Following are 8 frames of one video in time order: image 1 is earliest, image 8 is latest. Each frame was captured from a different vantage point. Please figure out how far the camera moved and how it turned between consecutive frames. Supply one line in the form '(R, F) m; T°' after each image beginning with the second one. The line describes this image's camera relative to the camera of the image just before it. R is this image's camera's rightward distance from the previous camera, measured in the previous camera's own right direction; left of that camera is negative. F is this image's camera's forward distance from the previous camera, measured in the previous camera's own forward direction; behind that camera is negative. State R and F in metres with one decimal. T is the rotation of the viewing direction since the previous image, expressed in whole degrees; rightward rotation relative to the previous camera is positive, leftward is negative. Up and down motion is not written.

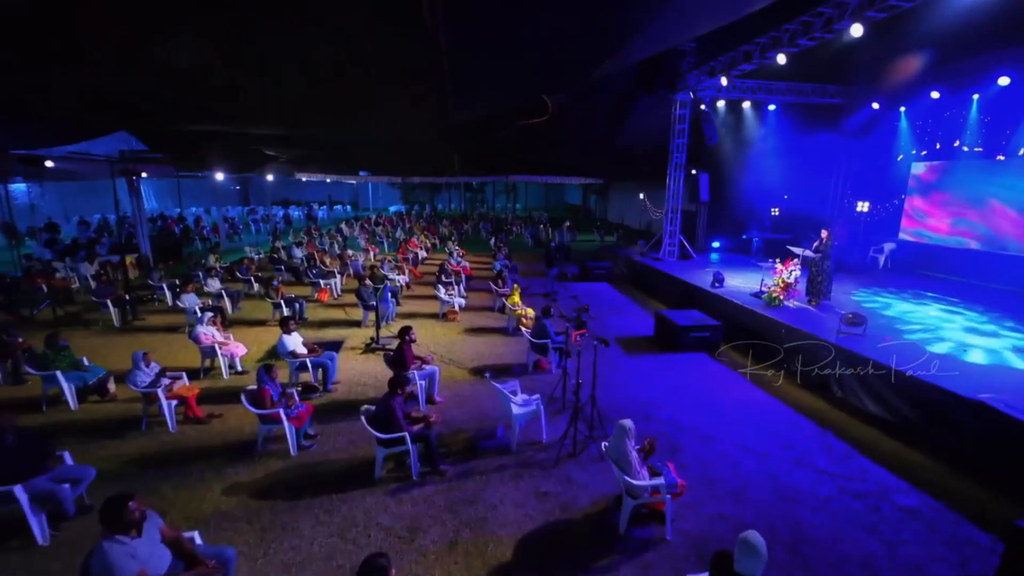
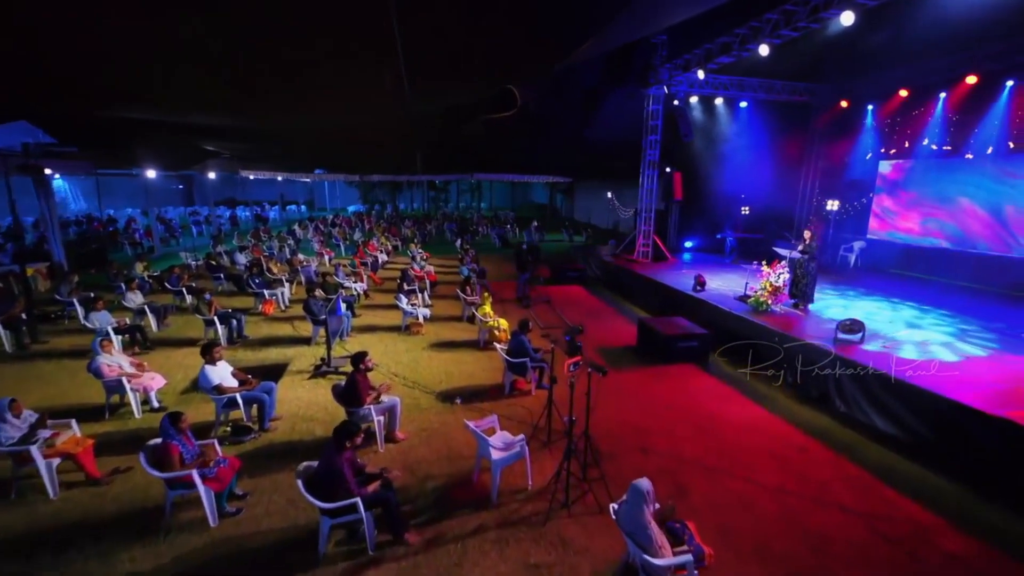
(-0.1, +1.0) m; +5°
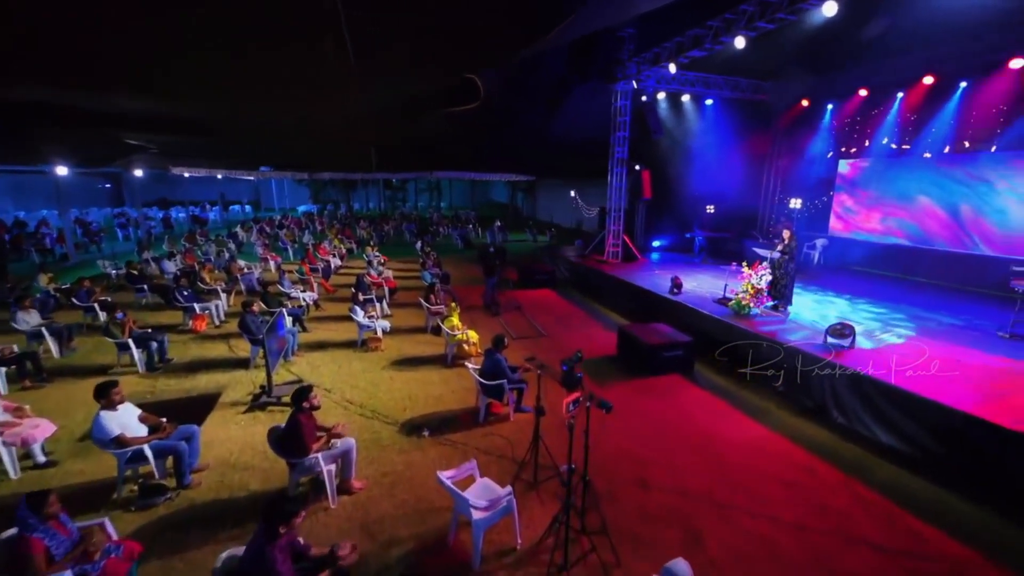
(-0.2, +0.9) m; +5°
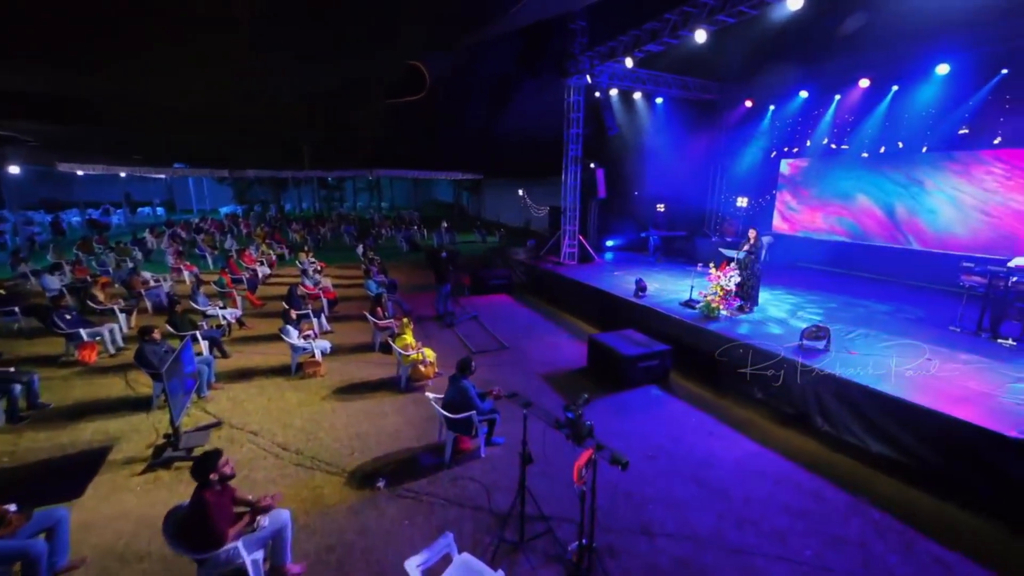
(-0.3, +0.9) m; +7°
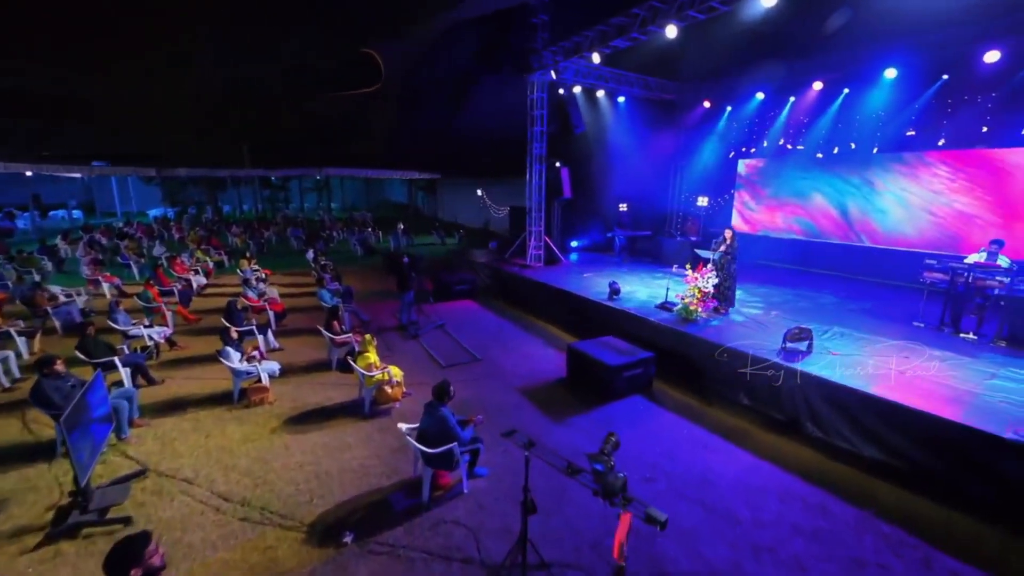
(-0.3, +0.6) m; +6°
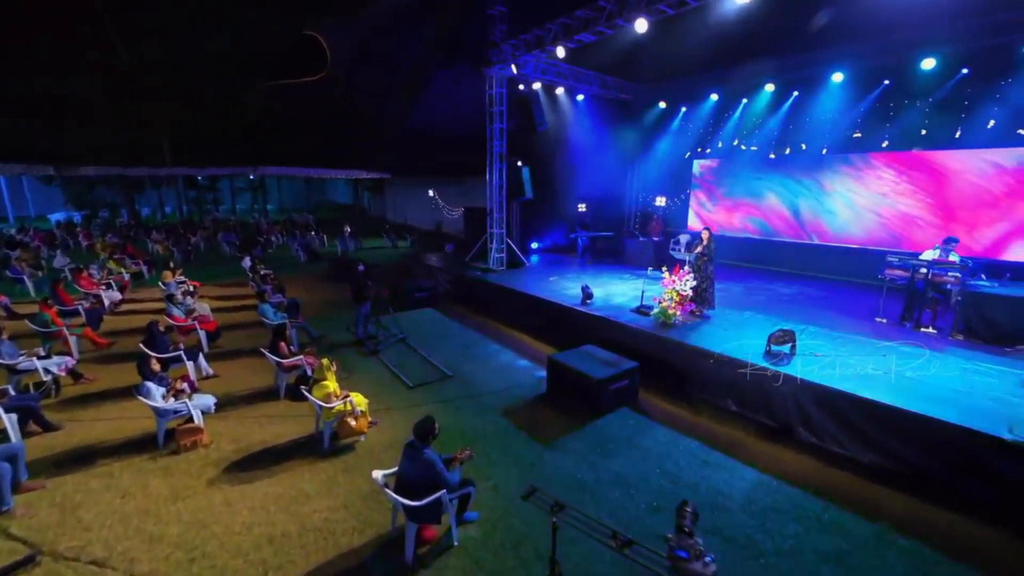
(-0.4, +0.7) m; +7°
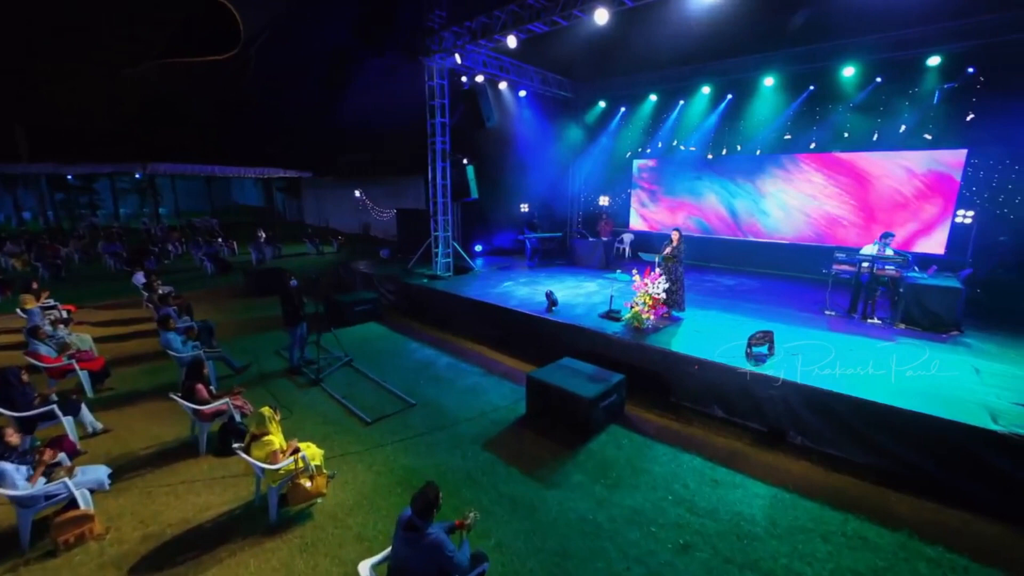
(-0.6, +0.8) m; +10°
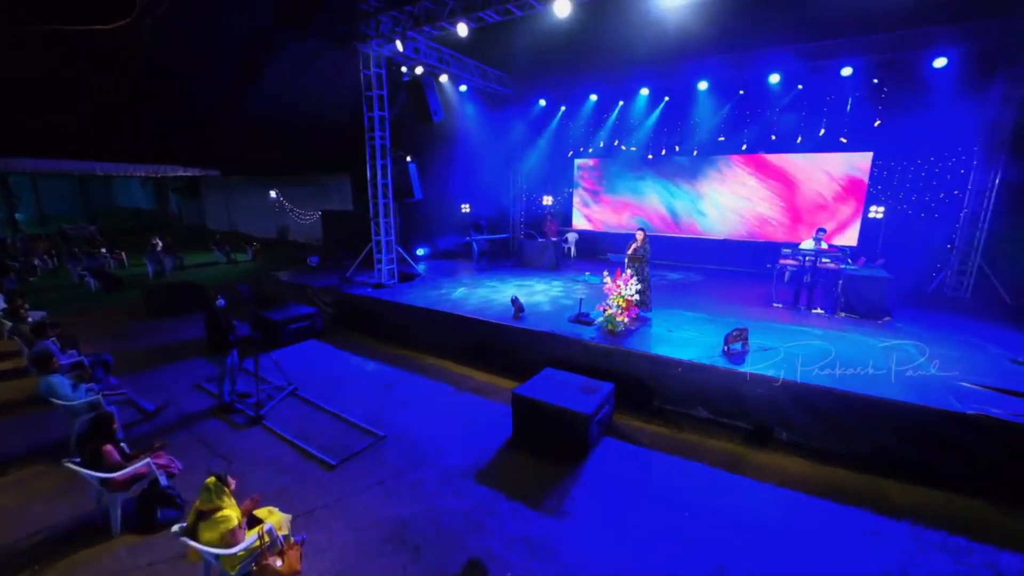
(-0.7, +0.6) m; +10°
